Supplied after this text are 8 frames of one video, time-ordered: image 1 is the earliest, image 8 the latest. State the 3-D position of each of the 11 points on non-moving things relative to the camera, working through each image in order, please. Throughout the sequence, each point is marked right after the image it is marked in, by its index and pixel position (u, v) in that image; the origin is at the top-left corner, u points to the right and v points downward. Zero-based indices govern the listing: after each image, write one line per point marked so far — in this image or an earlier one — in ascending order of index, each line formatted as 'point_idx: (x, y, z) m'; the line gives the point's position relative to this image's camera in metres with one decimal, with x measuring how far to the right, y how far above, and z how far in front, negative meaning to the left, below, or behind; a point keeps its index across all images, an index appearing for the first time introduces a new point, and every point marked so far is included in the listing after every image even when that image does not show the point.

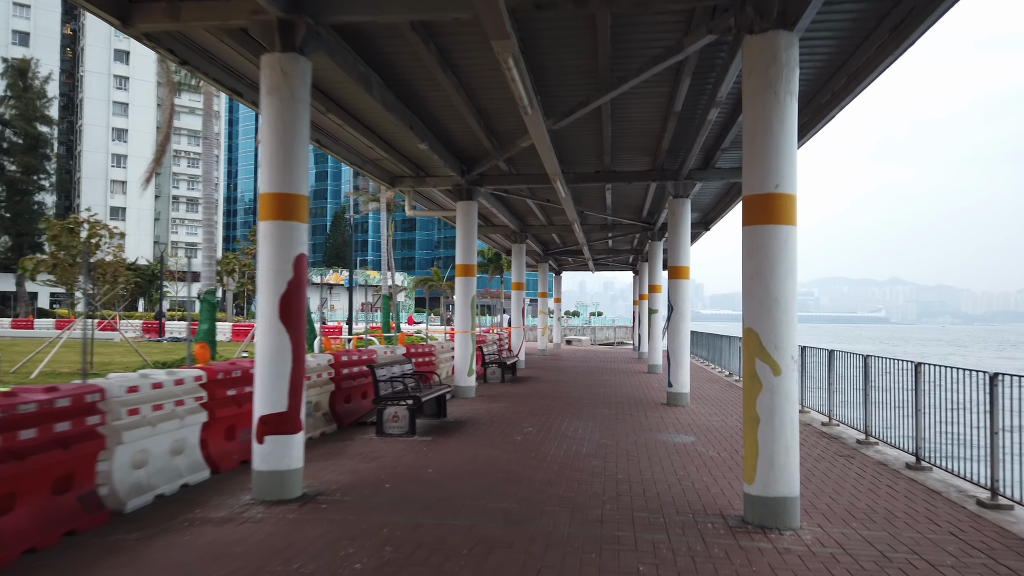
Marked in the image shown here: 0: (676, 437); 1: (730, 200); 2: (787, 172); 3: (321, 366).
0: (+2.1, -1.9, +9.3) m
1: (+4.5, +1.8, +15.0) m
2: (+2.1, +0.9, +5.5) m
3: (-2.4, -1.0, +9.3) m
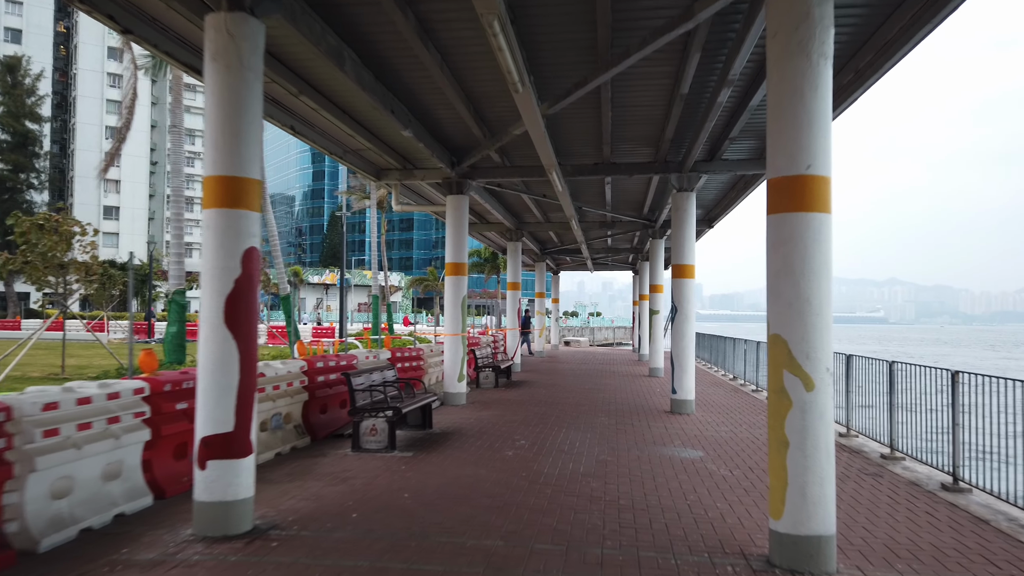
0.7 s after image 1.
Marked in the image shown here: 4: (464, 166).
0: (+2.0, -1.9, +8.5) m
1: (+4.4, +1.8, +14.1) m
2: (+2.0, +0.9, +4.7) m
3: (-2.6, -1.0, +8.4) m
4: (-0.8, +2.1, +12.2) m
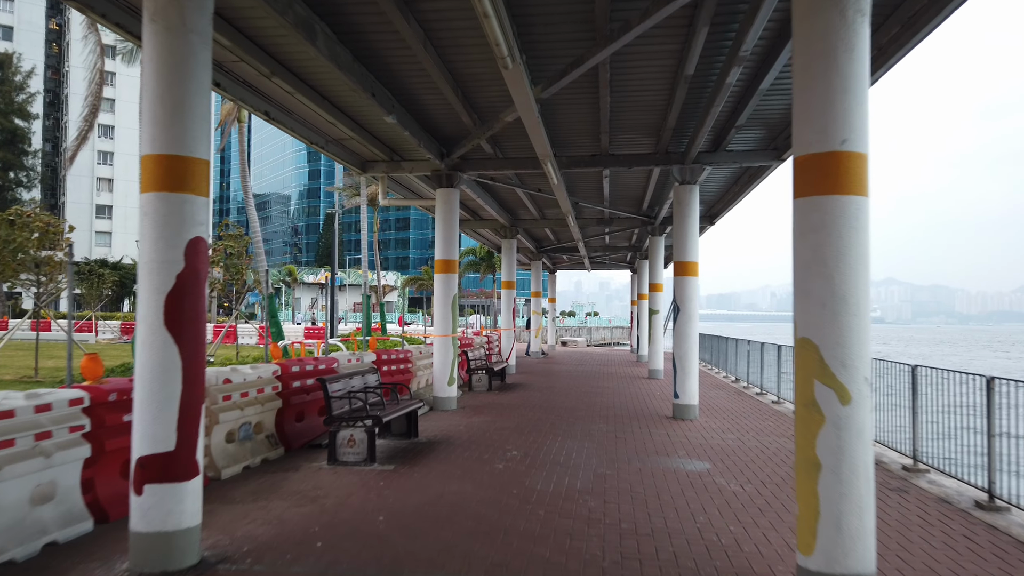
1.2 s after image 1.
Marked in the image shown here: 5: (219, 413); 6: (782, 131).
0: (+1.9, -1.9, +7.8) m
1: (+4.3, +1.9, +13.5) m
2: (+1.9, +0.9, +4.0) m
3: (-2.7, -1.0, +7.7) m
4: (-0.9, +2.1, +11.5) m
5: (-2.8, -1.2, +6.9) m
6: (+4.2, +2.4, +11.2) m
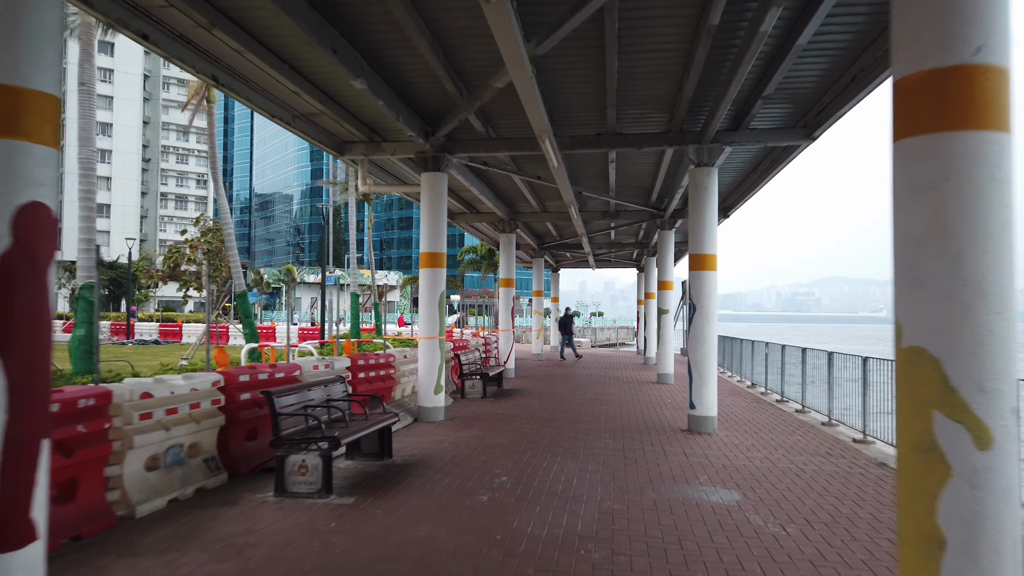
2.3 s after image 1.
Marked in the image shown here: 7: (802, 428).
0: (+1.8, -1.8, +6.5) m
1: (+4.2, +1.9, +12.1) m
2: (+1.8, +1.0, +2.6) m
3: (-2.8, -0.9, +6.4) m
4: (-1.0, +2.1, +10.2) m
5: (-2.9, -1.1, +5.5) m
6: (+4.1, +2.5, +9.8) m
7: (+4.4, -2.1, +11.1) m
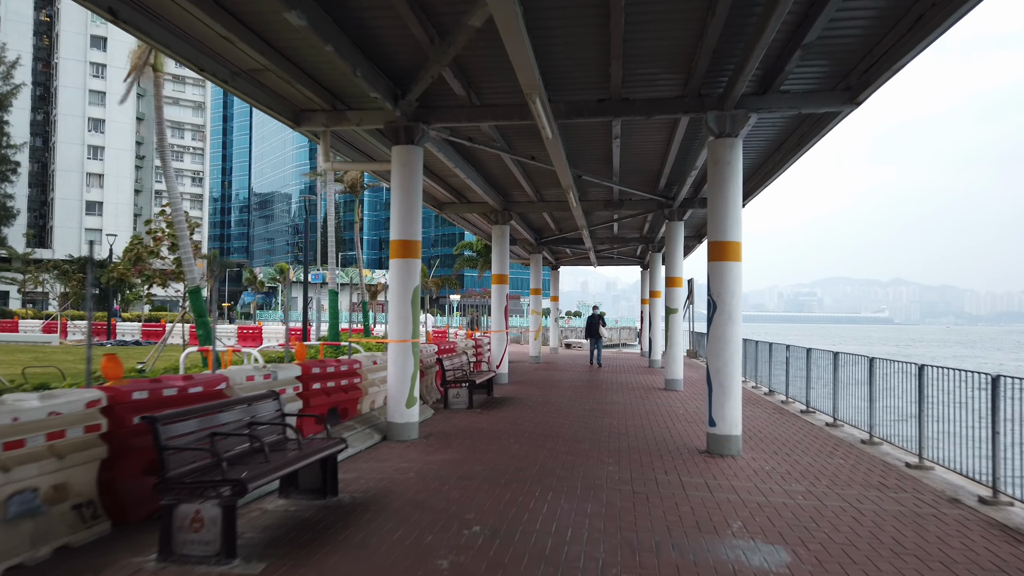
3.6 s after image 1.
0: (+1.6, -1.8, +4.8) m
1: (+4.0, +2.0, +10.5) m
2: (+1.6, +1.0, +1.0) m
3: (-2.9, -0.8, +4.8) m
4: (-1.2, +2.2, +8.6) m
5: (-3.1, -1.0, +3.9) m
6: (+3.9, +2.5, +8.1) m
7: (+4.3, -2.1, +9.5) m
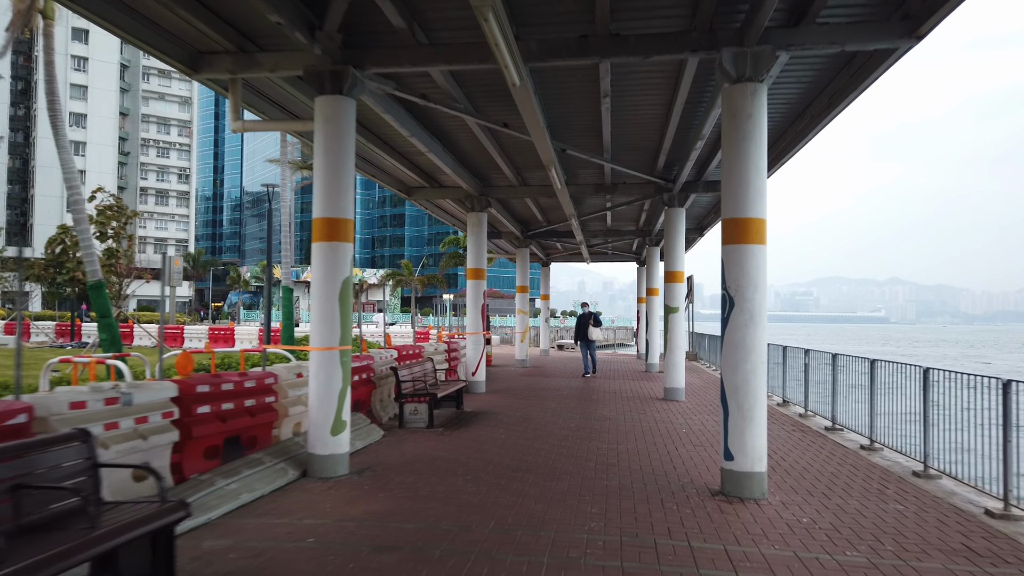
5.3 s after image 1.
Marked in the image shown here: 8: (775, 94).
0: (+1.2, -1.7, +2.8) m
1: (+3.6, +2.1, +8.5) m
2: (+1.2, +1.1, -1.0) m
3: (-3.3, -0.8, +2.8) m
4: (-1.6, +2.3, +6.5) m
5: (-3.5, -1.0, +1.9) m
6: (+3.5, +2.6, +6.1) m
7: (+3.9, -2.0, +7.4) m
8: (+3.2, +2.3, +8.9) m
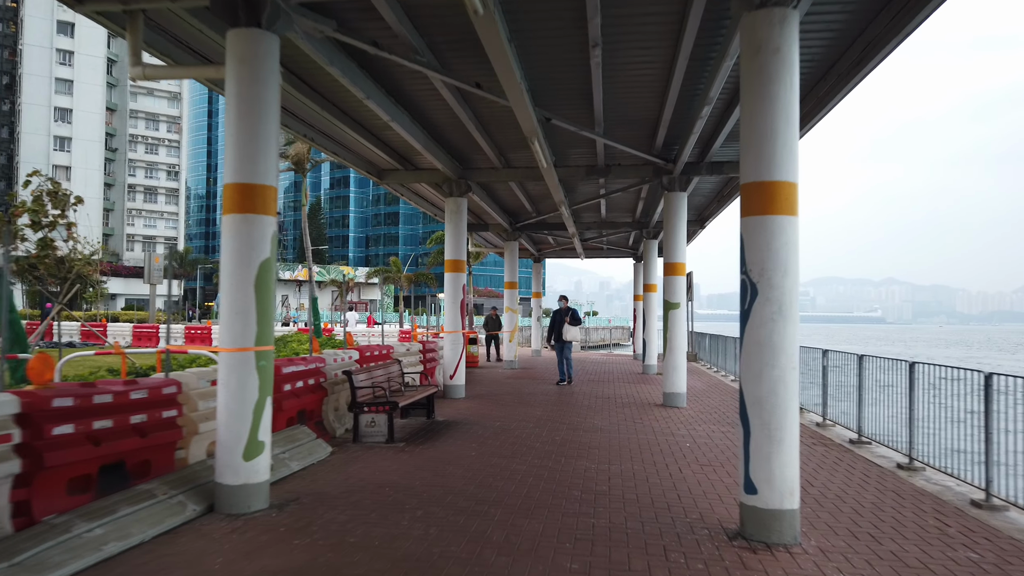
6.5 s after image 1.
0: (+1.0, -1.6, +1.4) m
1: (+3.3, +2.2, +7.0) m
2: (+1.0, +1.2, -2.5) m
3: (-3.6, -0.6, +1.3) m
4: (-1.9, +2.4, +5.1) m
5: (-3.7, -0.9, +0.4) m
6: (+3.2, +2.7, +4.7) m
7: (+3.6, -1.9, +6.0) m
8: (+2.9, +2.4, +7.4) m
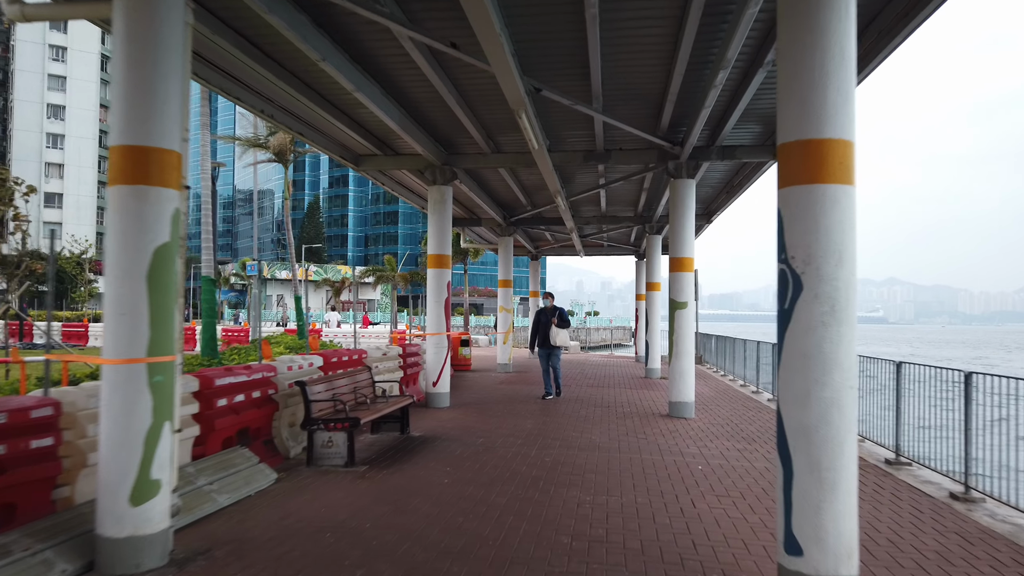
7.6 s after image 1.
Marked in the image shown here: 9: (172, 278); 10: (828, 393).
0: (+0.8, -1.5, +0.1) m
1: (+3.1, +2.2, +5.8) m
2: (+0.8, +1.3, -3.7) m
3: (-3.8, -0.6, +0.1) m
4: (-2.0, +2.4, +3.8) m
5: (-3.9, -0.8, -0.8) m
6: (+3.0, +2.8, +3.4) m
7: (+3.4, -1.8, +4.8) m
8: (+2.7, +2.4, +6.2) m
9: (-2.1, +0.1, +4.4) m
10: (+1.6, -0.5, +3.8) m
